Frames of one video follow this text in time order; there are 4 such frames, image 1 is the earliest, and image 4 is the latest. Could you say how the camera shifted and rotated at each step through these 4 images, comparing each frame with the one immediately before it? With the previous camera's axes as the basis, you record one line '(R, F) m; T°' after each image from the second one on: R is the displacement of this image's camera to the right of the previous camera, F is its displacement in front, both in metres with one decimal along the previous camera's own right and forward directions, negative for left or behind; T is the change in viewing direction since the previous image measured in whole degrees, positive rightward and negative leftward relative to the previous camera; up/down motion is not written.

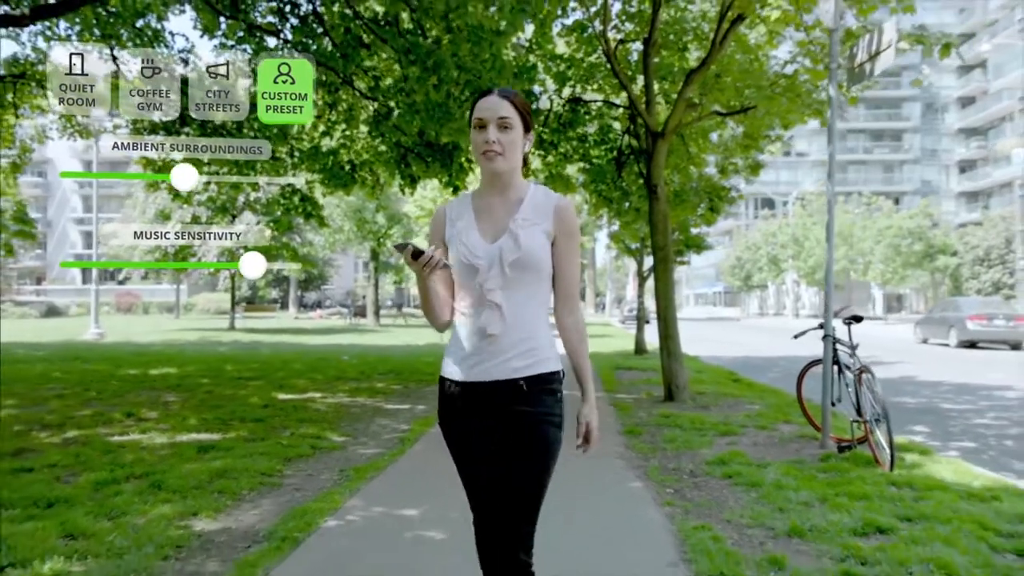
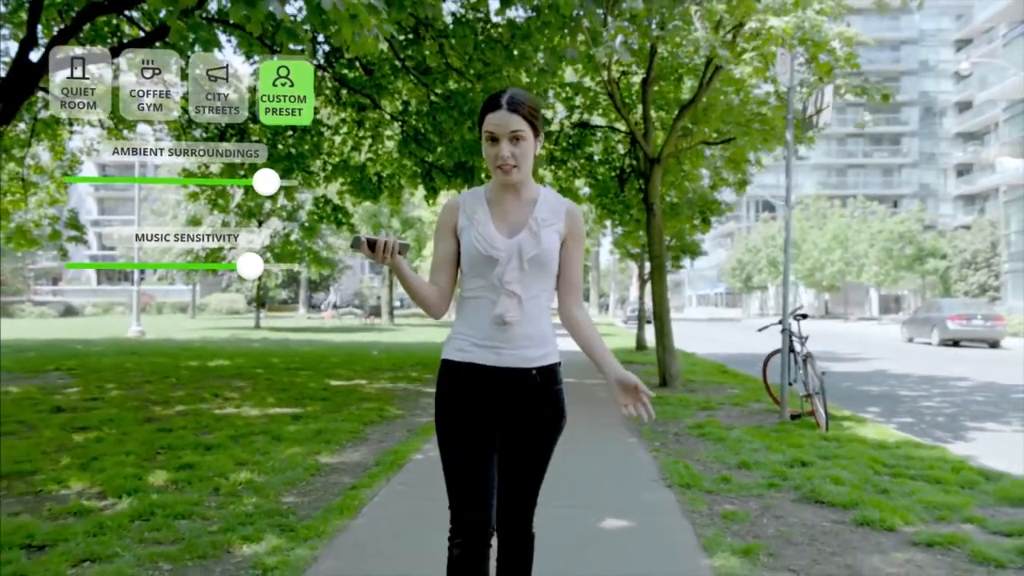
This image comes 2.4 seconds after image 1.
(-0.1, -1.2) m; 0°
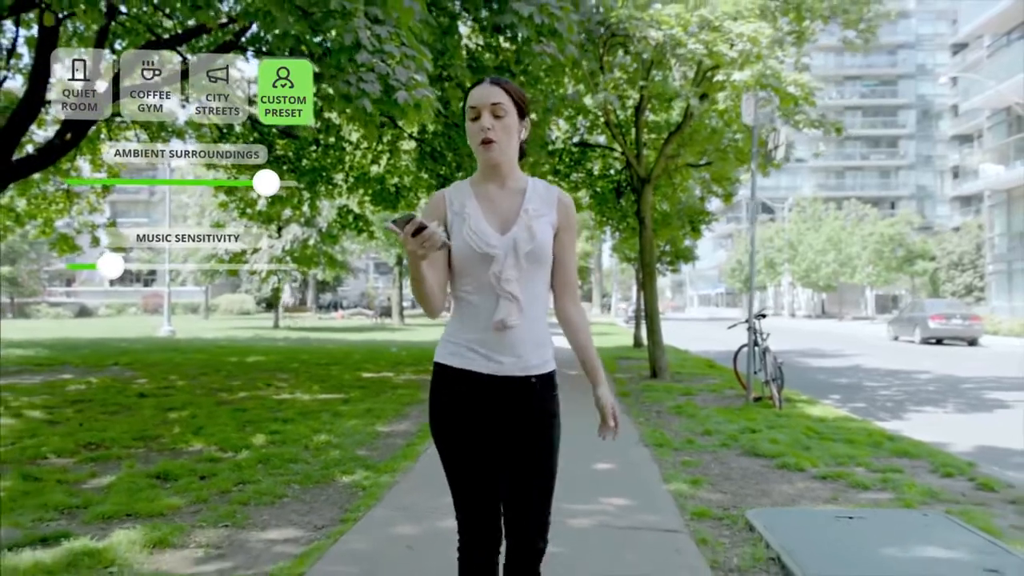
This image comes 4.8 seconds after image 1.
(-0.1, -1.1) m; 0°
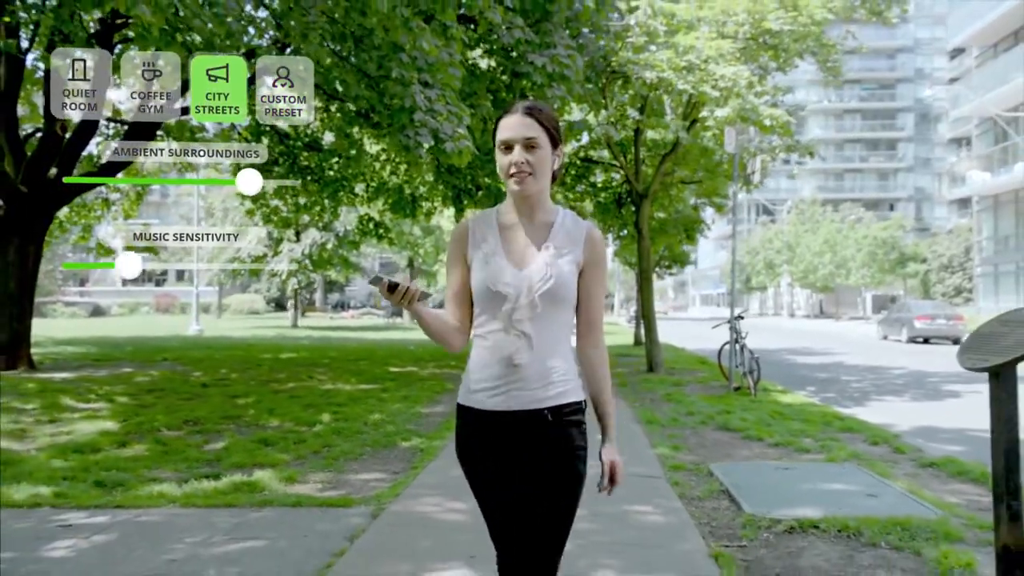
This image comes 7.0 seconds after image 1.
(-0.1, -1.1) m; 0°
